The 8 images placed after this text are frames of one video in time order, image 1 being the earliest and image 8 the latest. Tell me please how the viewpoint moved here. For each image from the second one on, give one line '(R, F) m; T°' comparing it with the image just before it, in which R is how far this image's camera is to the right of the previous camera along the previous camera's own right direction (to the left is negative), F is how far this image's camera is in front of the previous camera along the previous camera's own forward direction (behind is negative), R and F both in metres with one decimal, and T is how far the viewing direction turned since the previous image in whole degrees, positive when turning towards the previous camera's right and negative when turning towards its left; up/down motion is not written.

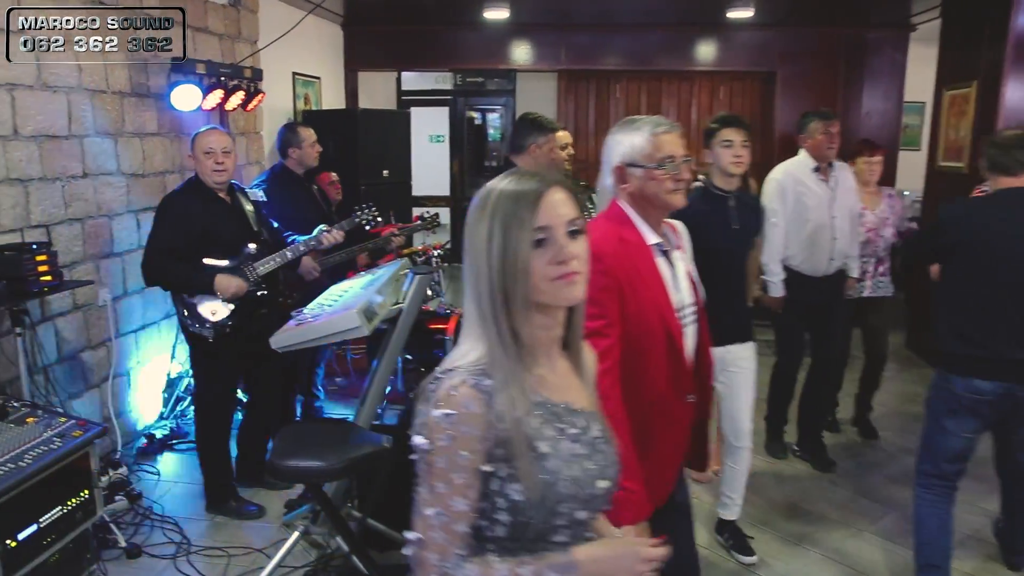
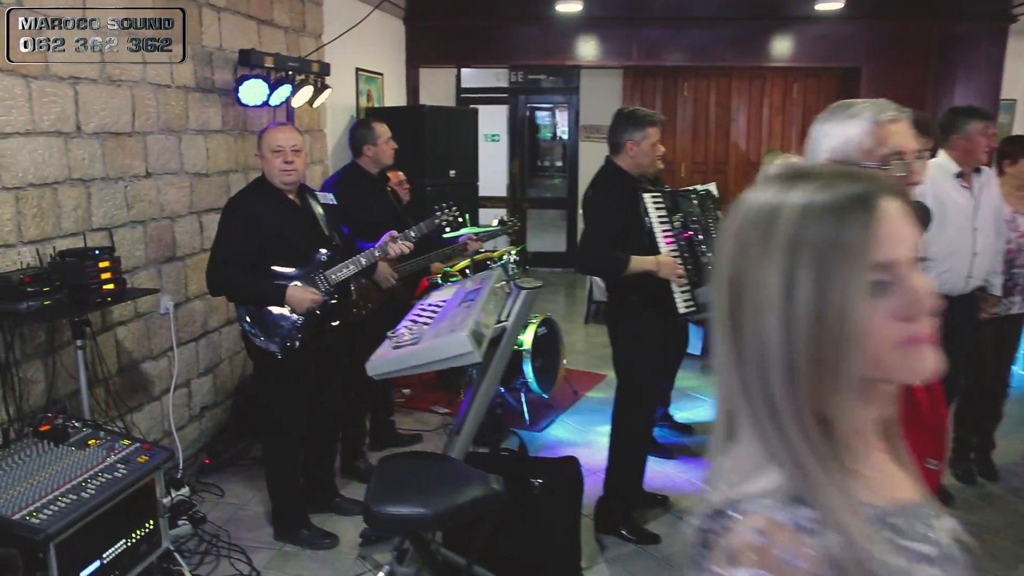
(-0.2, +0.3) m; -3°
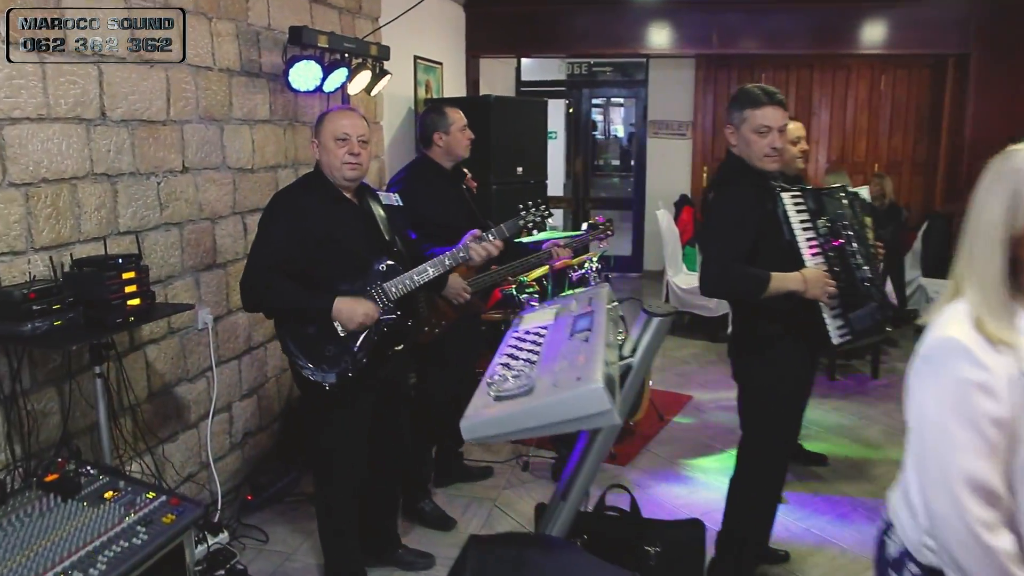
(-0.1, +0.5) m; -3°
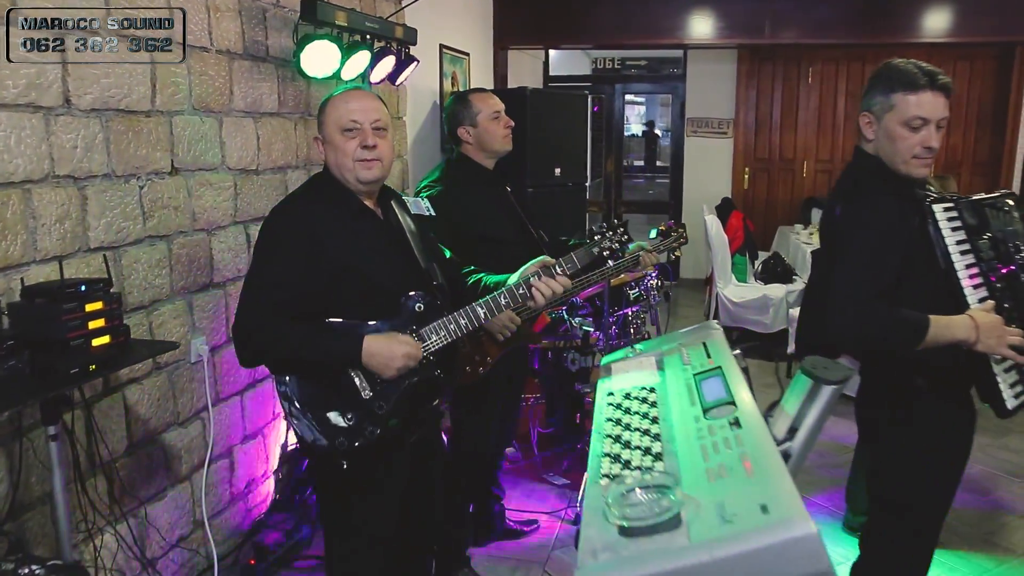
(-0.1, +0.5) m; -1°
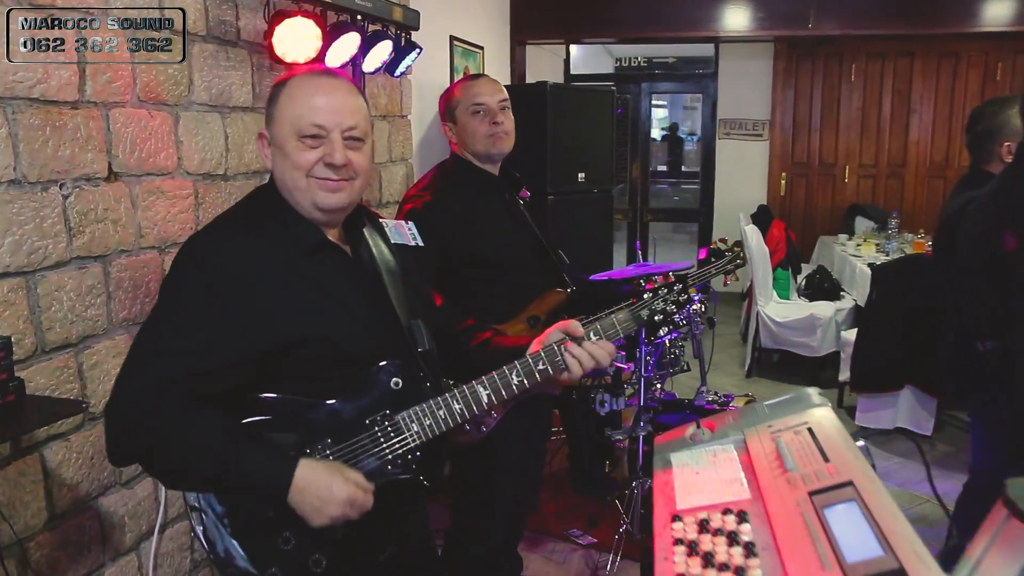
(0.0, +0.4) m; -1°
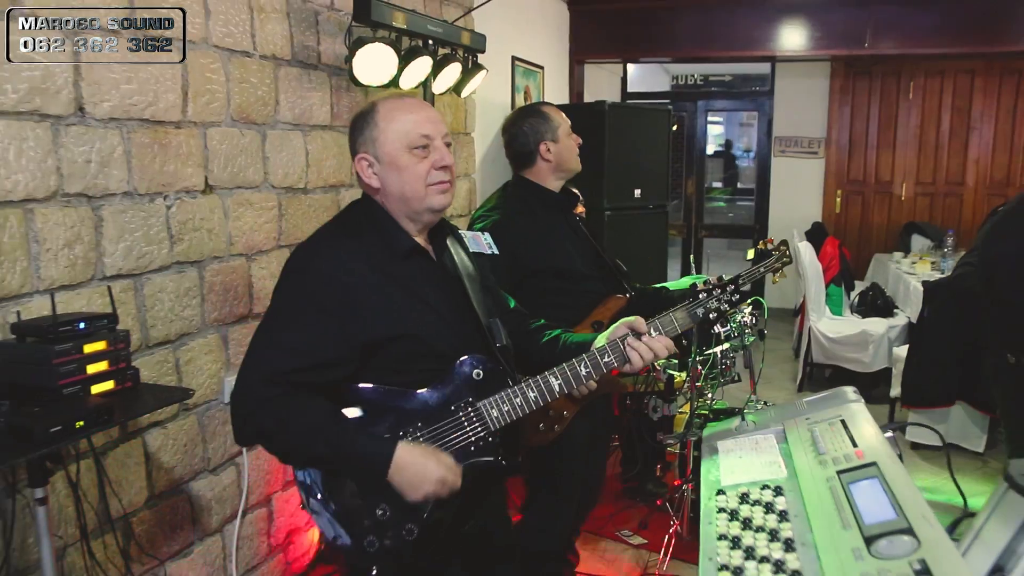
(0.0, -0.1) m; -3°
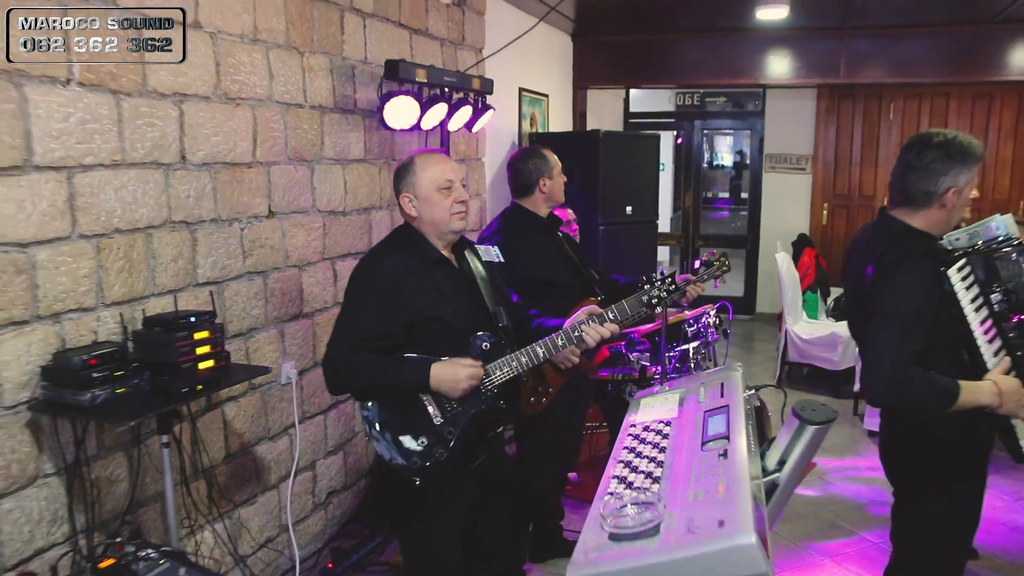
(0.0, -0.5) m; -1°
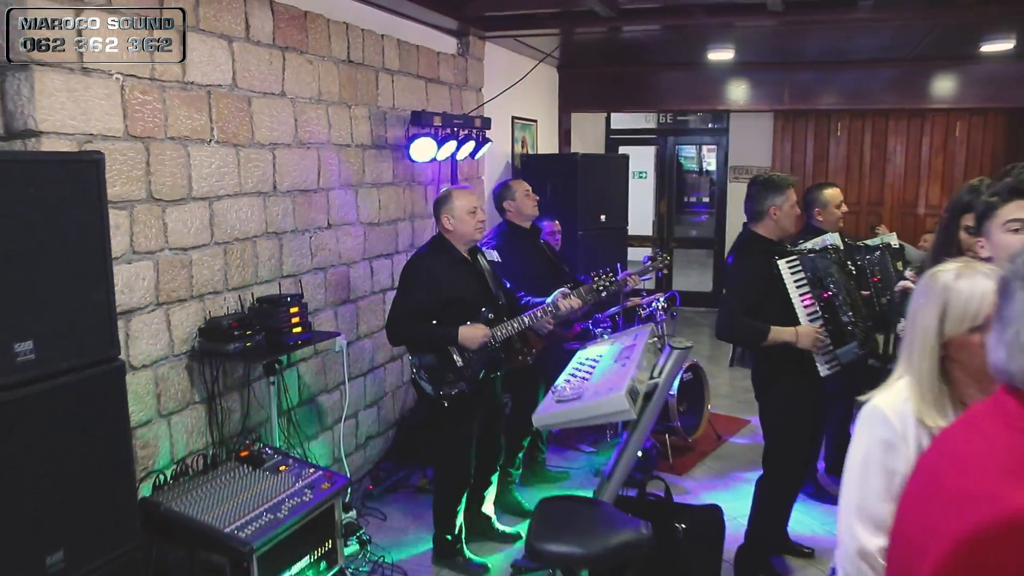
(0.0, -0.9) m; 0°
